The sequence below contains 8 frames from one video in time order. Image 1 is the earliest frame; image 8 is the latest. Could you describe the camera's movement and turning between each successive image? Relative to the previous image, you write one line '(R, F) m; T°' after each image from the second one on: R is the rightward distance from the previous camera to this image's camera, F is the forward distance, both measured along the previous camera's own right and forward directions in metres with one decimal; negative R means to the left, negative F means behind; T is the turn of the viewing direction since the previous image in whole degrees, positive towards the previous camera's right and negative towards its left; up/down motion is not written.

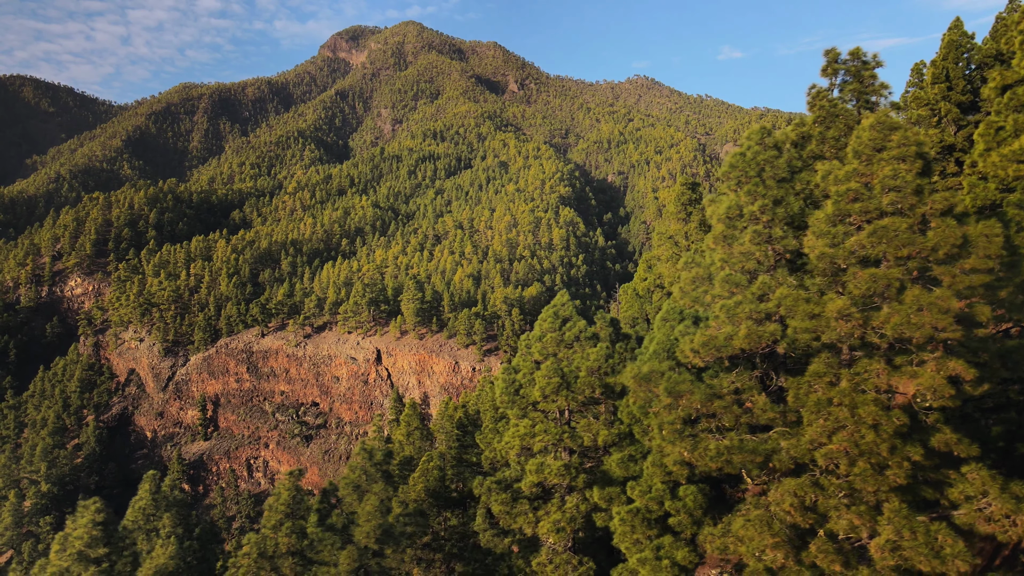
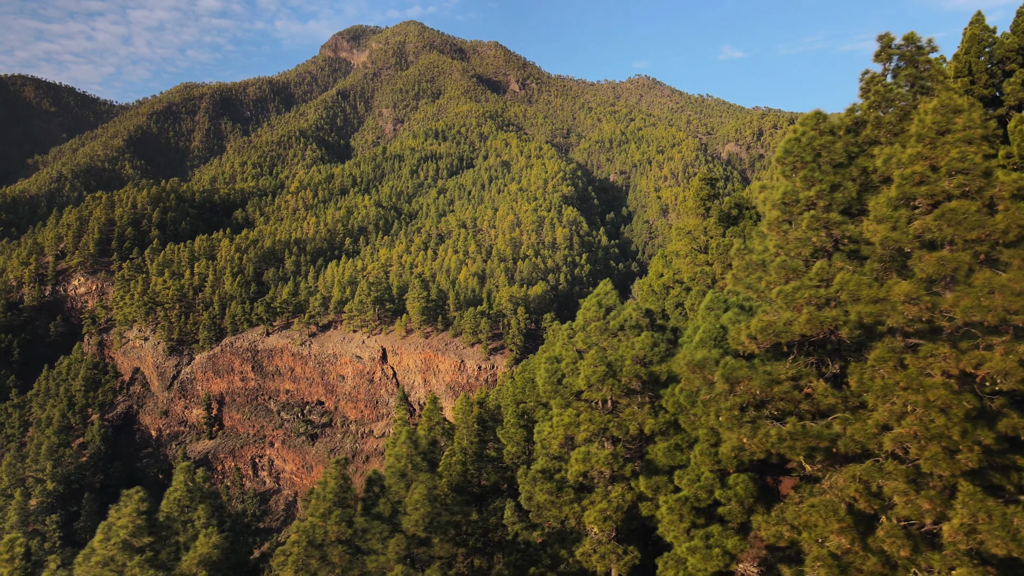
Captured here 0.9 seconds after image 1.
(-1.2, +0.1) m; 0°
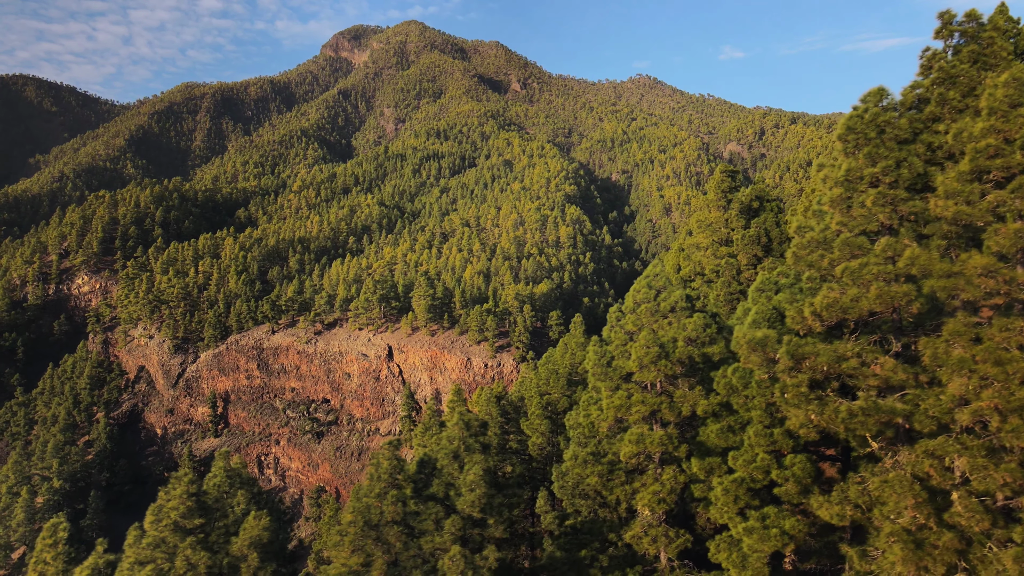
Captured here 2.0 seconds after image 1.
(-1.4, +0.1) m; 0°
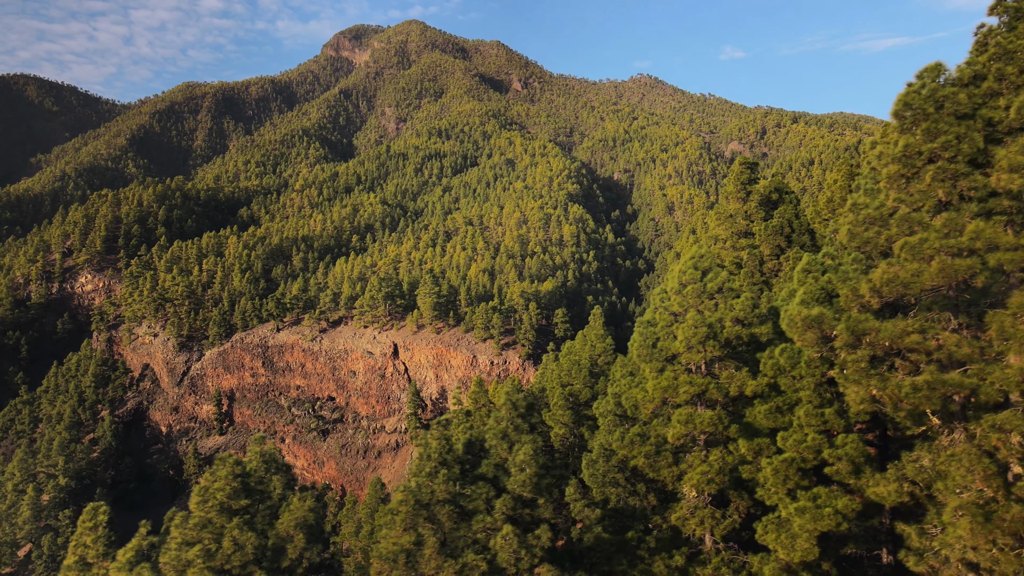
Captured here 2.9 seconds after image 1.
(-1.2, +0.1) m; 0°
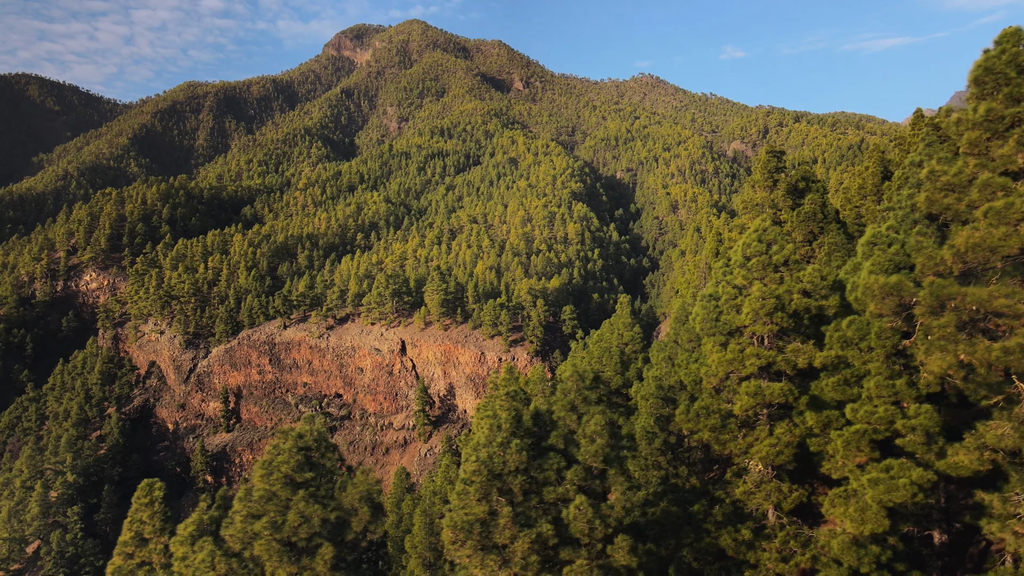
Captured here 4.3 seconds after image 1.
(-1.7, +0.1) m; 0°
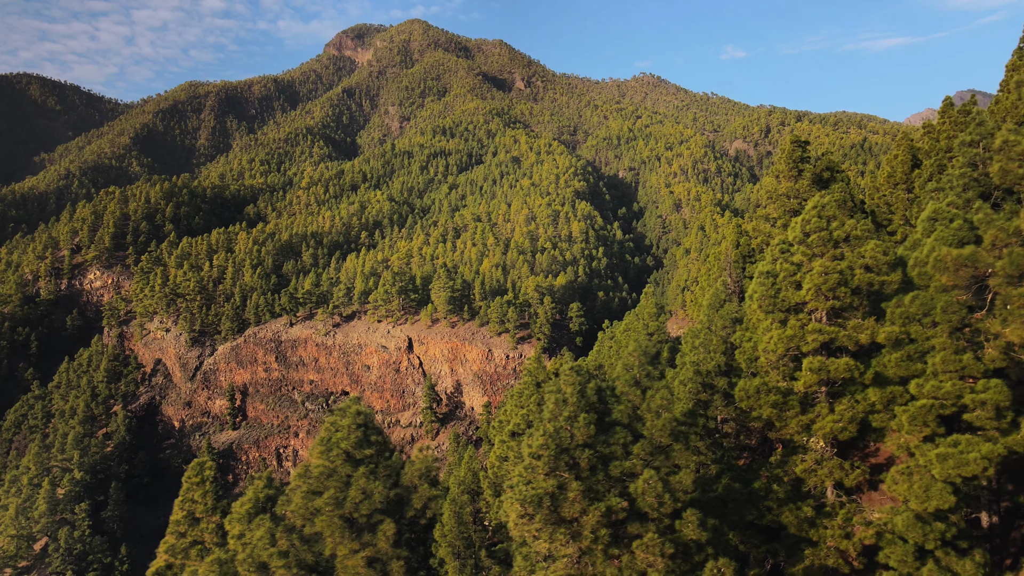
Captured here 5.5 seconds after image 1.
(-1.6, +0.1) m; 0°
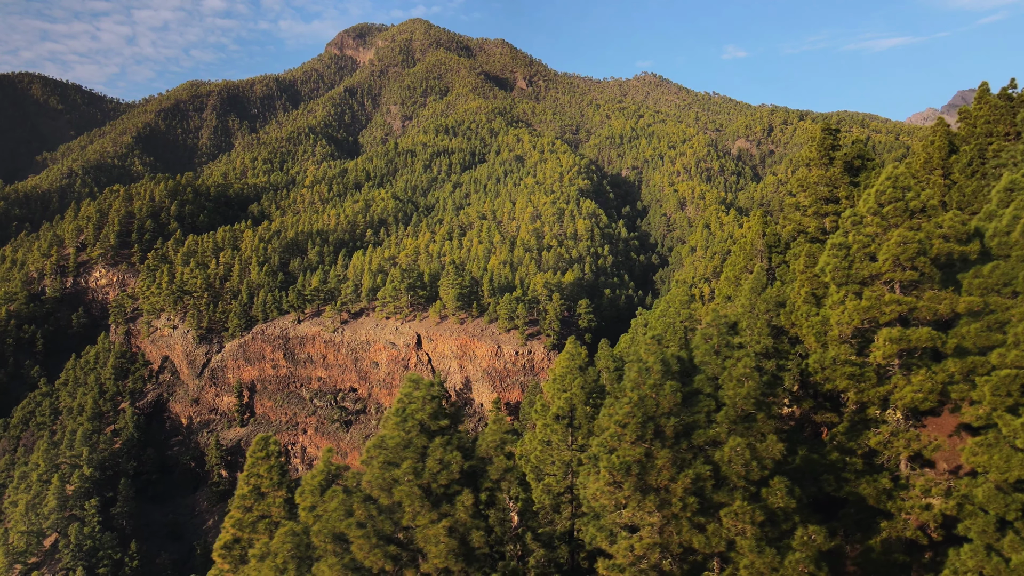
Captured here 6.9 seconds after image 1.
(-2.0, +0.1) m; 0°
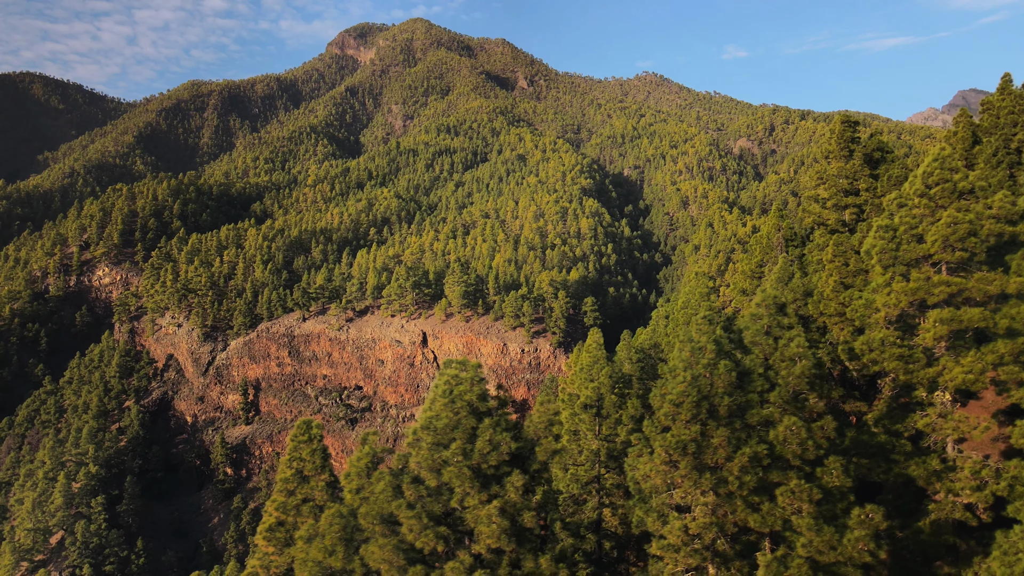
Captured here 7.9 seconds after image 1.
(-1.2, 0.0) m; 0°
